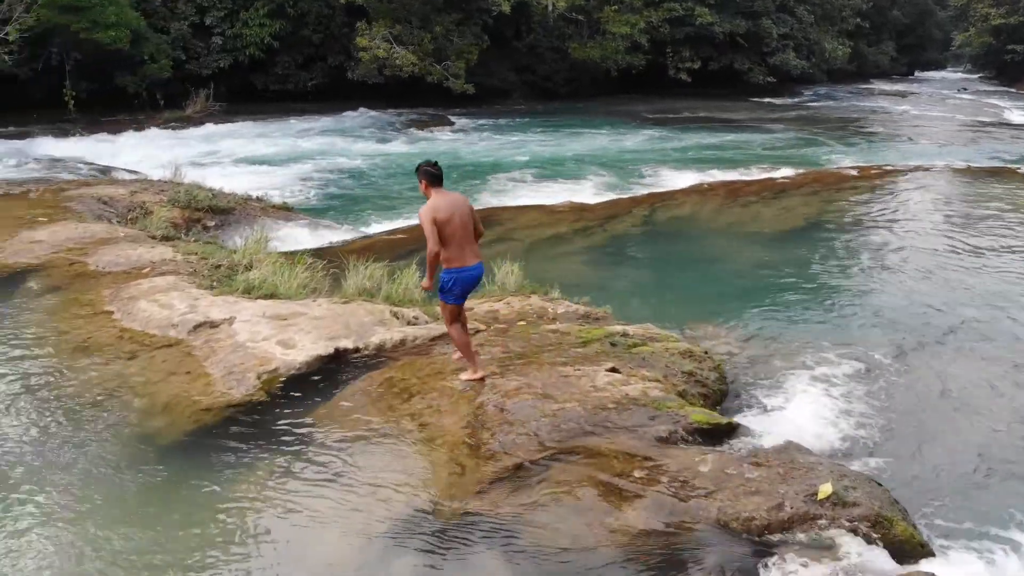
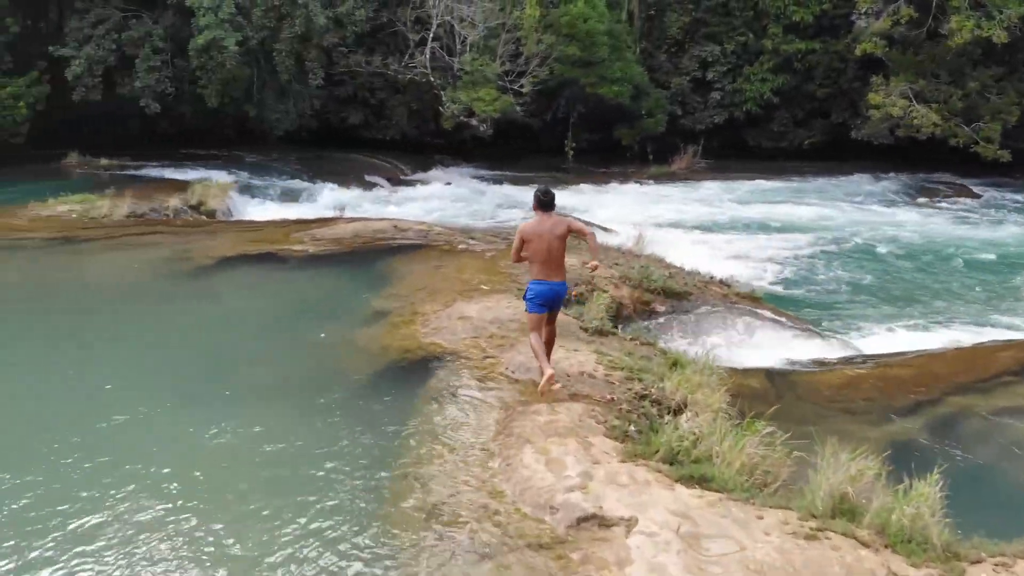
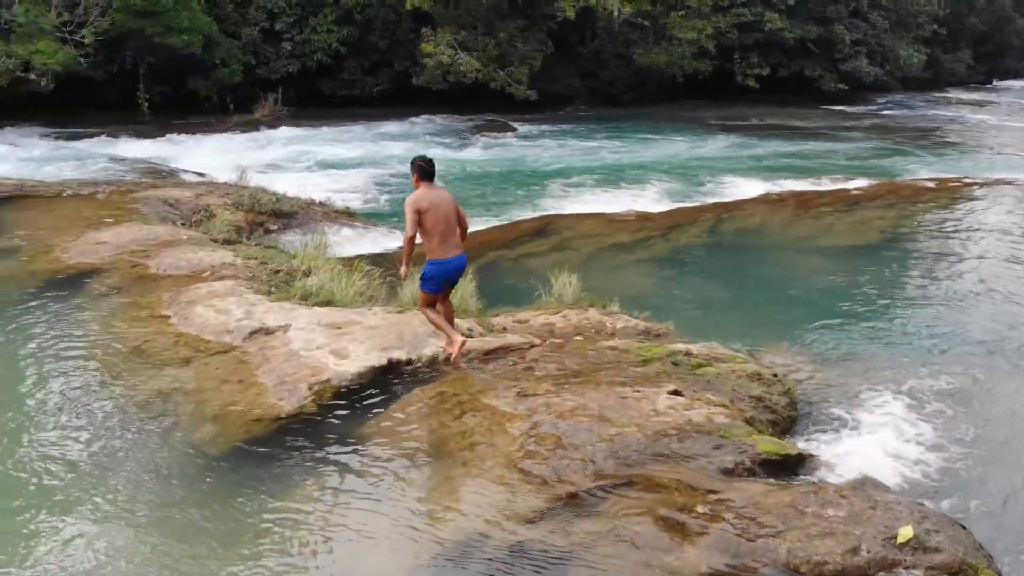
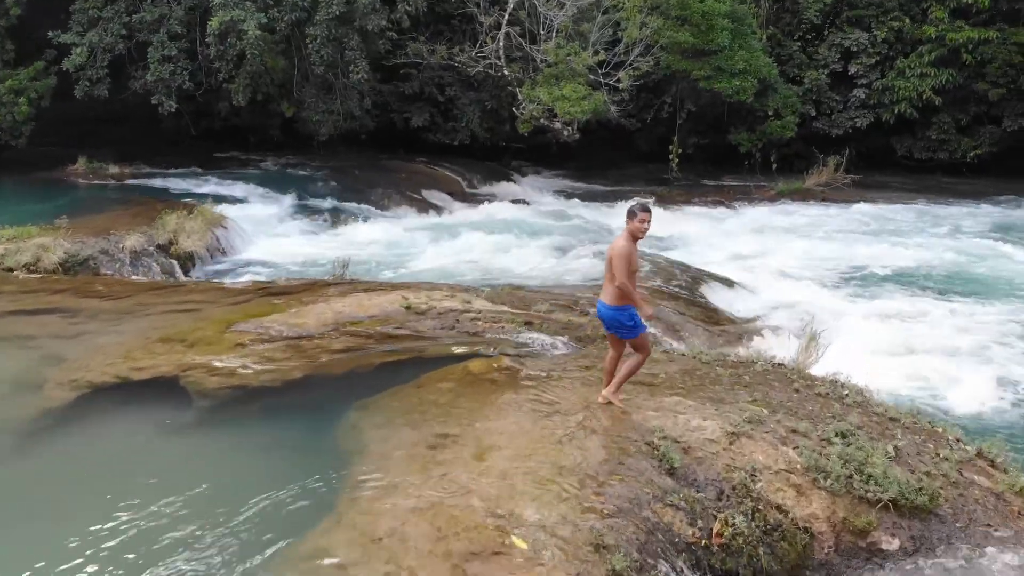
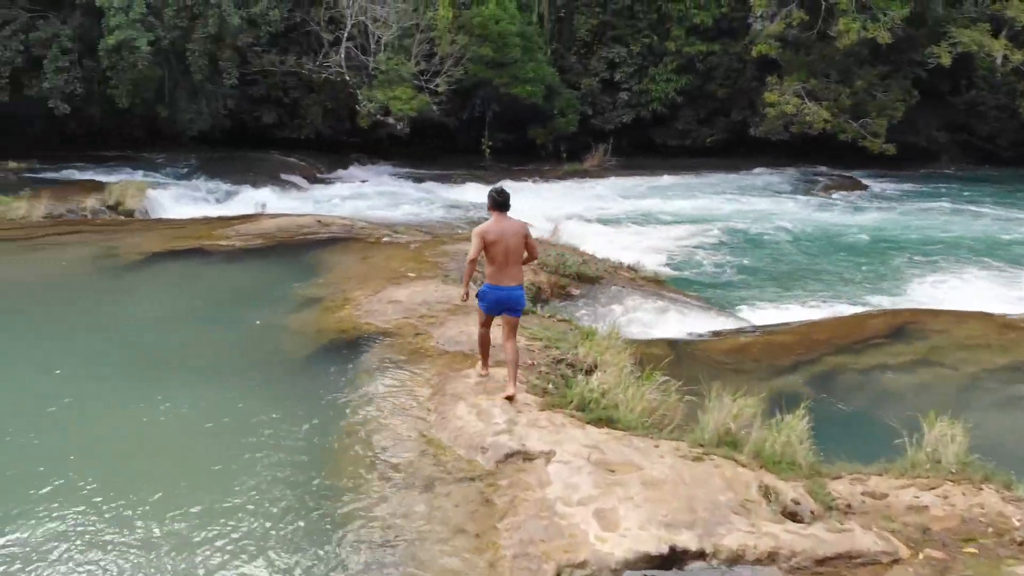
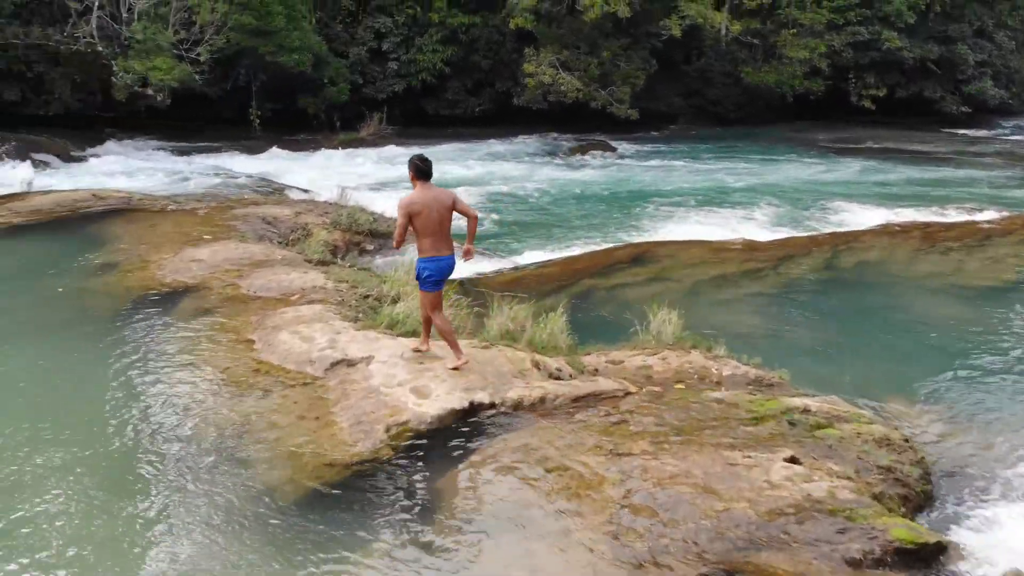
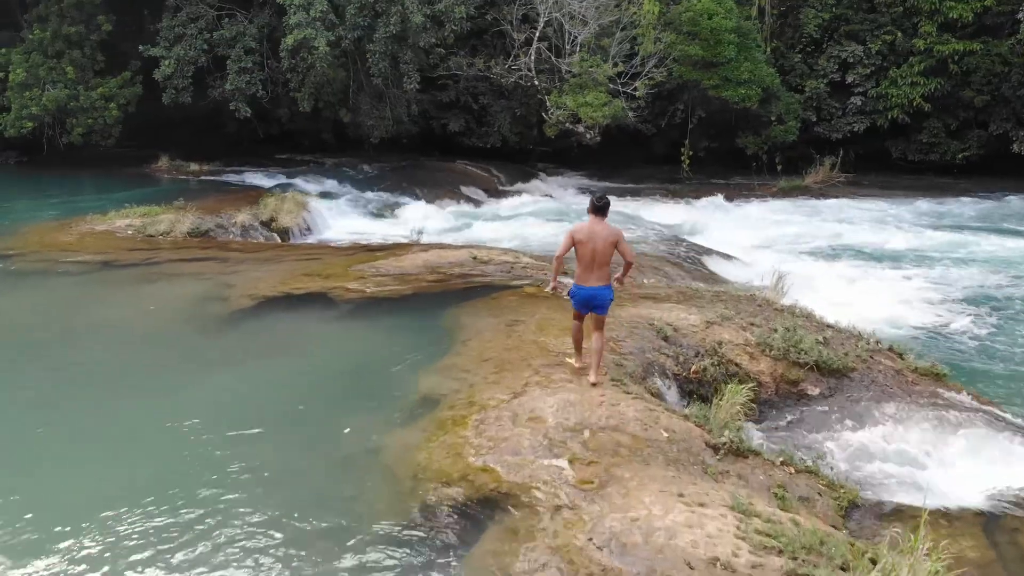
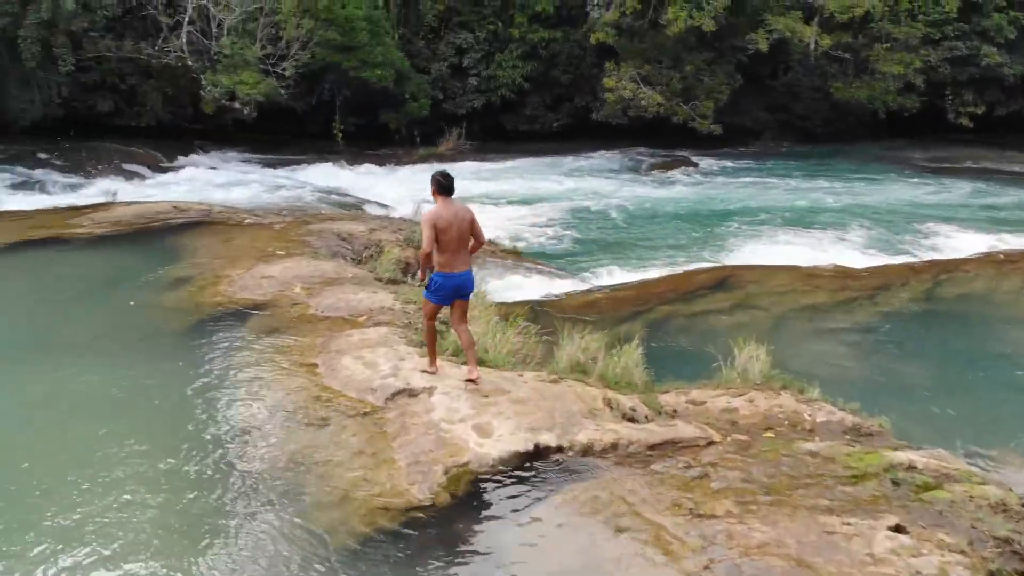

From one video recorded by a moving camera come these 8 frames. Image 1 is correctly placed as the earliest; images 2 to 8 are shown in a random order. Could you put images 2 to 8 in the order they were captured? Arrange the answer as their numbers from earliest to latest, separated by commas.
3, 6, 8, 5, 2, 7, 4
